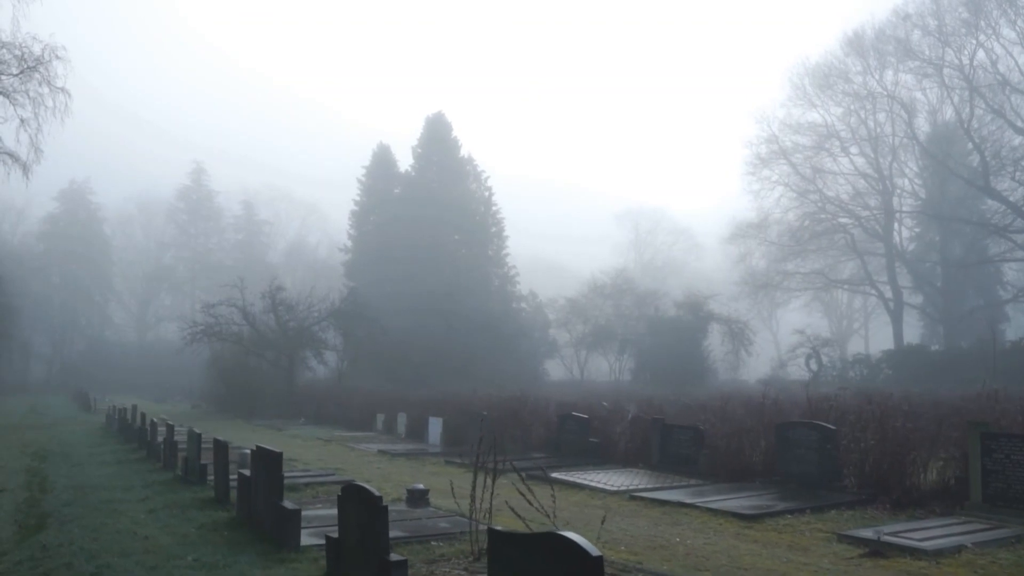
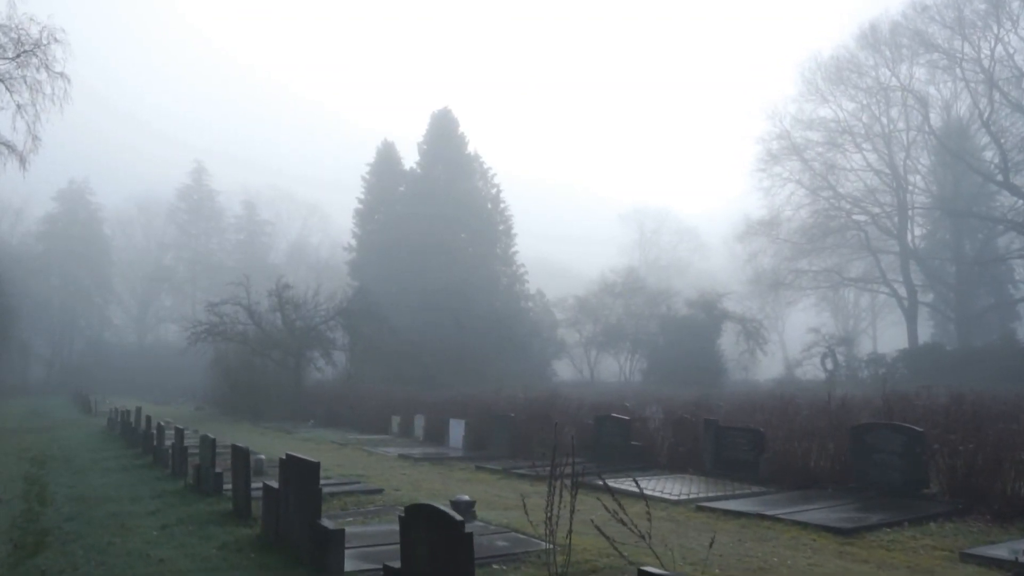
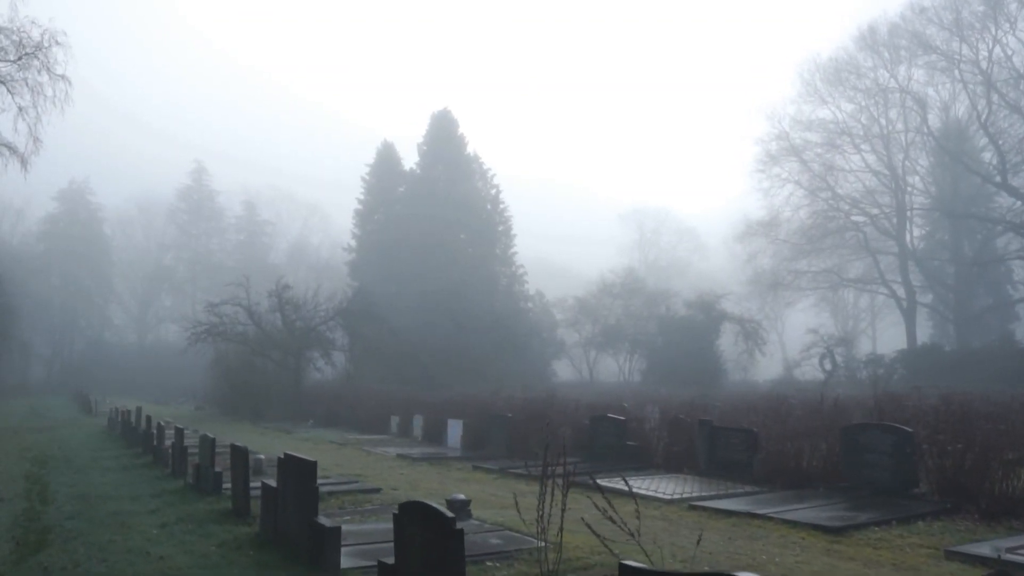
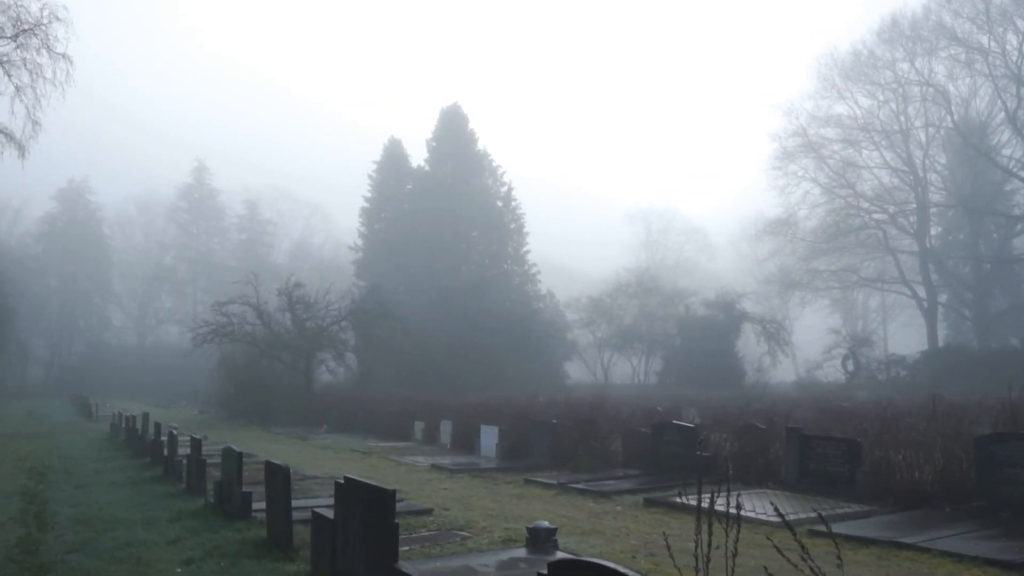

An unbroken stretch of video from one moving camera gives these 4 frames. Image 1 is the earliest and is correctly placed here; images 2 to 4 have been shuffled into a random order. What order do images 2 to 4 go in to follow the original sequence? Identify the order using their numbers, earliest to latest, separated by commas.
3, 2, 4
